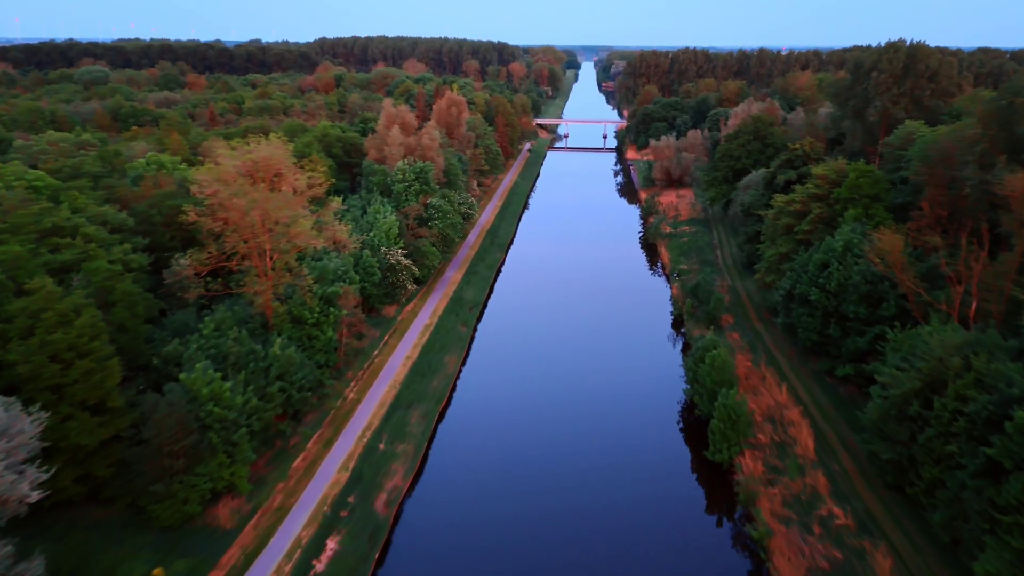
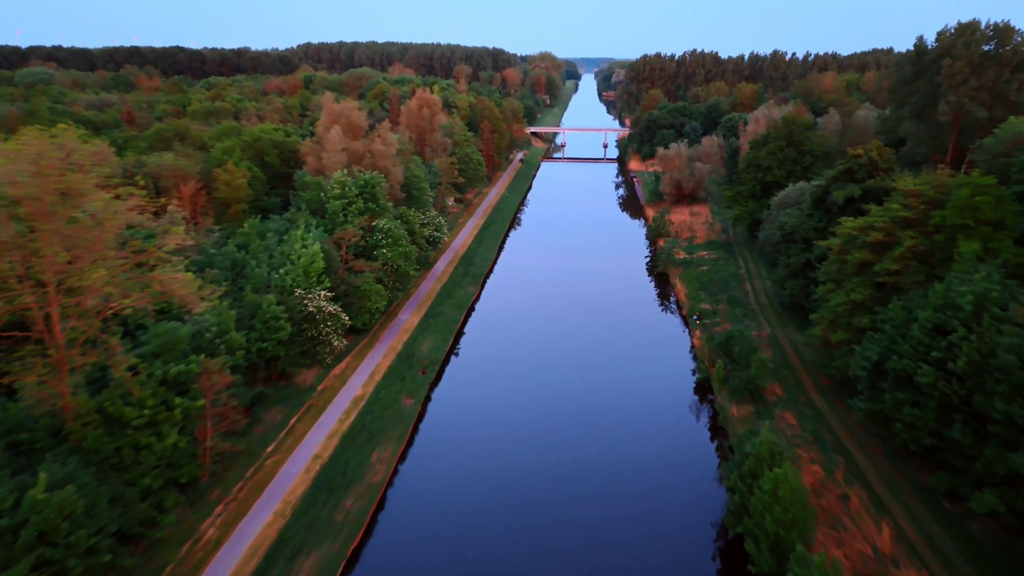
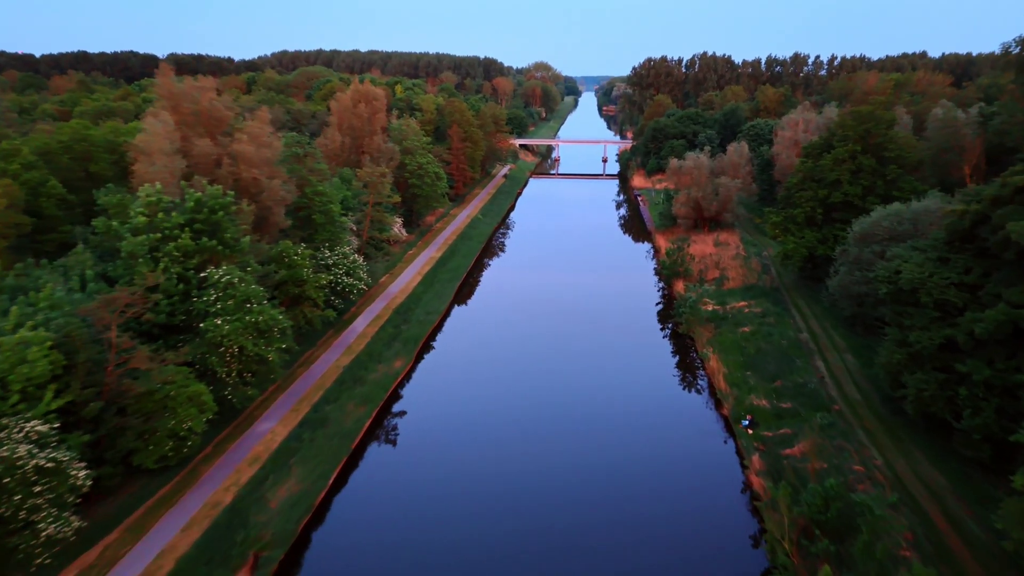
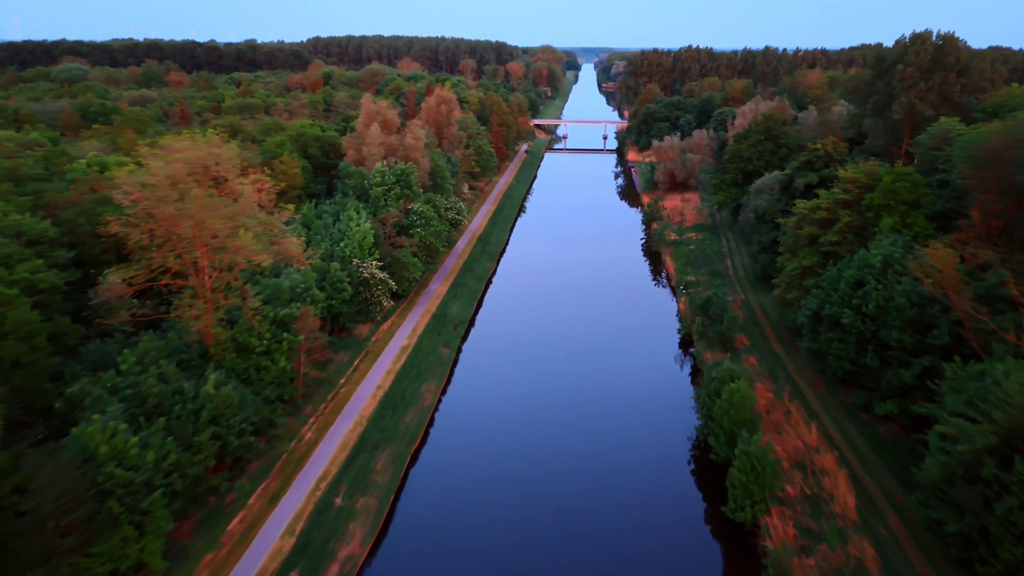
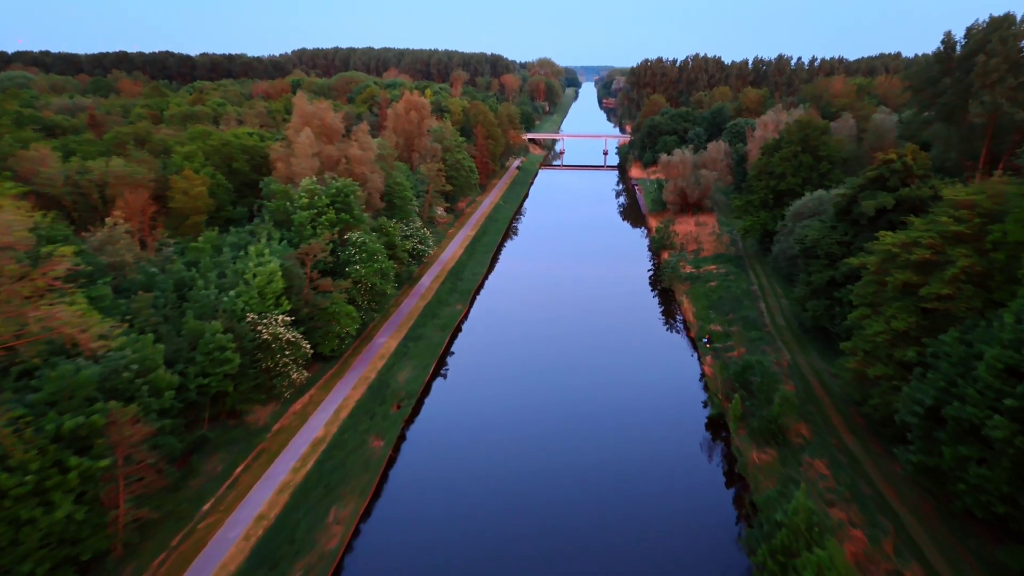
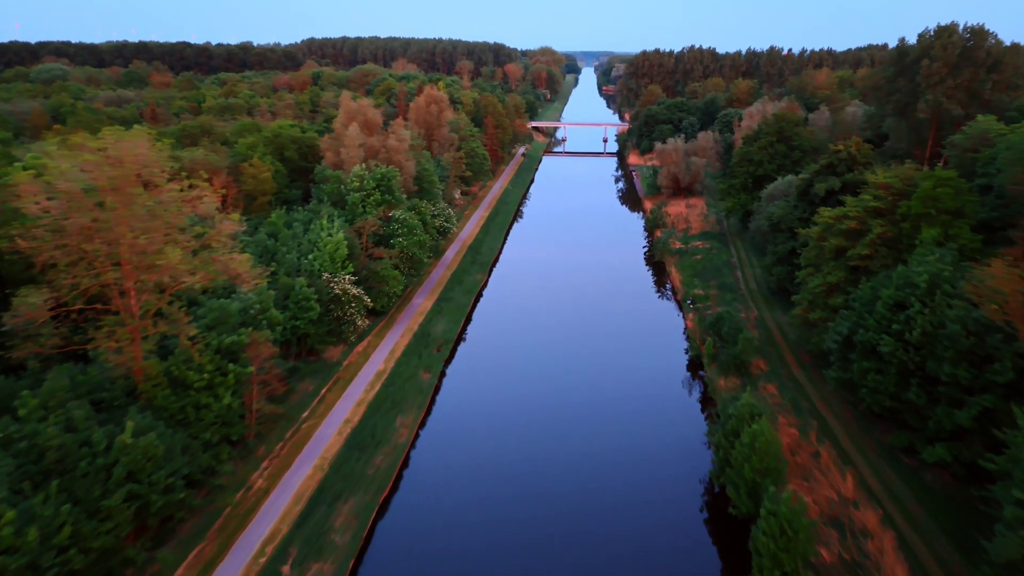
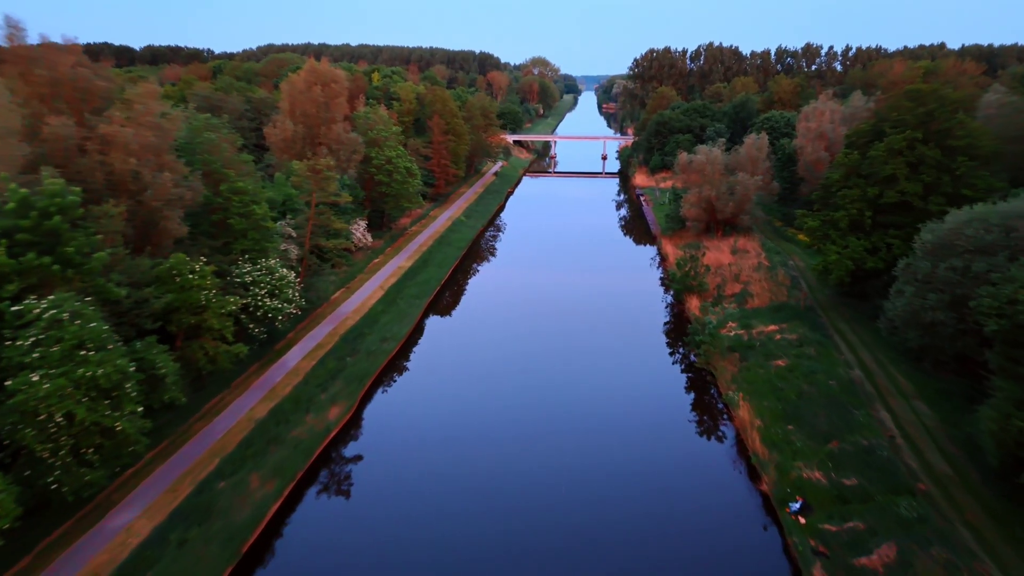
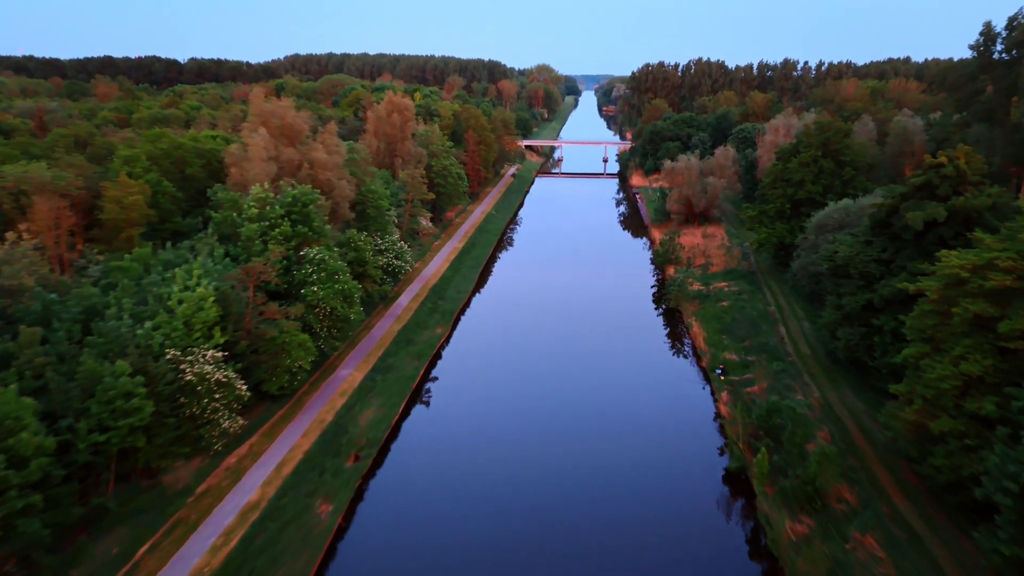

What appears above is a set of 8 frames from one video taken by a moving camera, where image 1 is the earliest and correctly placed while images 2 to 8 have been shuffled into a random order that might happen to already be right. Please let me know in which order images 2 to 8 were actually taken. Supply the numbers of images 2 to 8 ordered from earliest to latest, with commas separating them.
4, 6, 2, 5, 8, 3, 7
